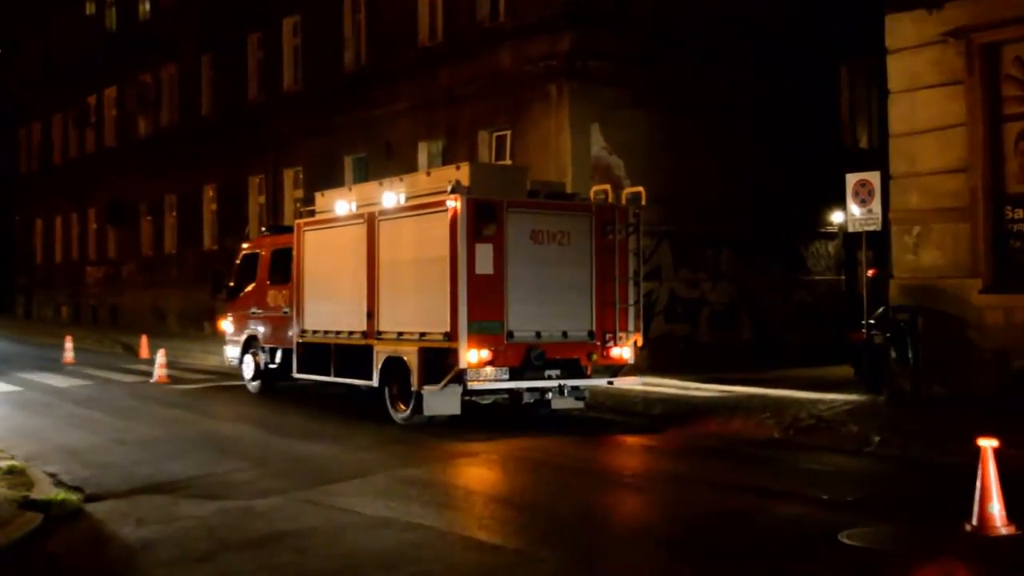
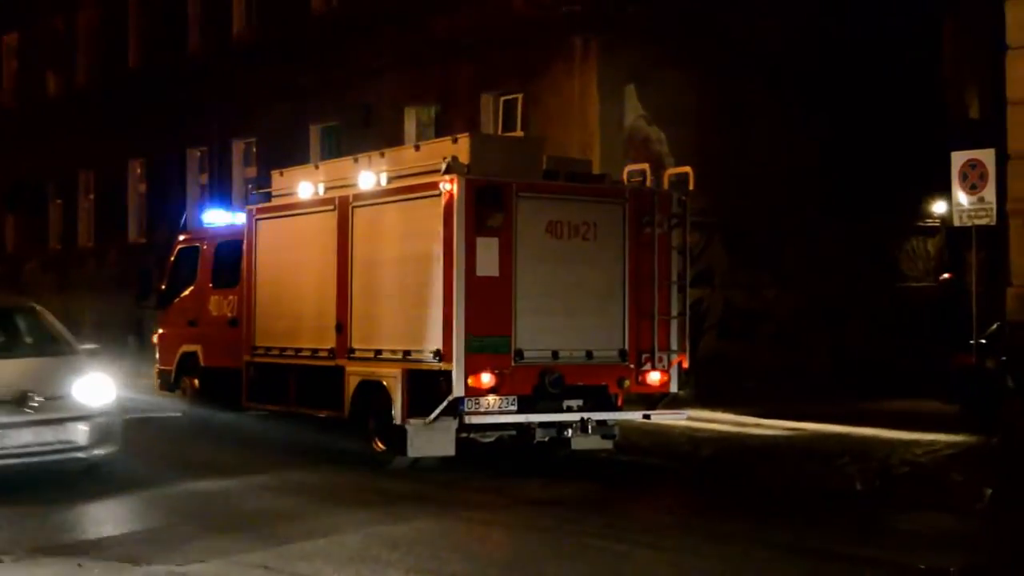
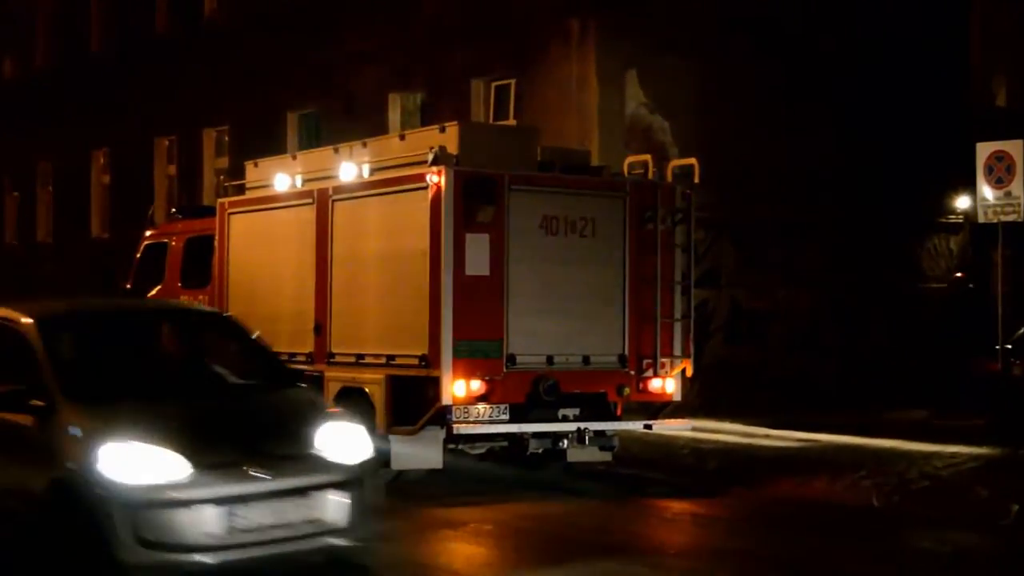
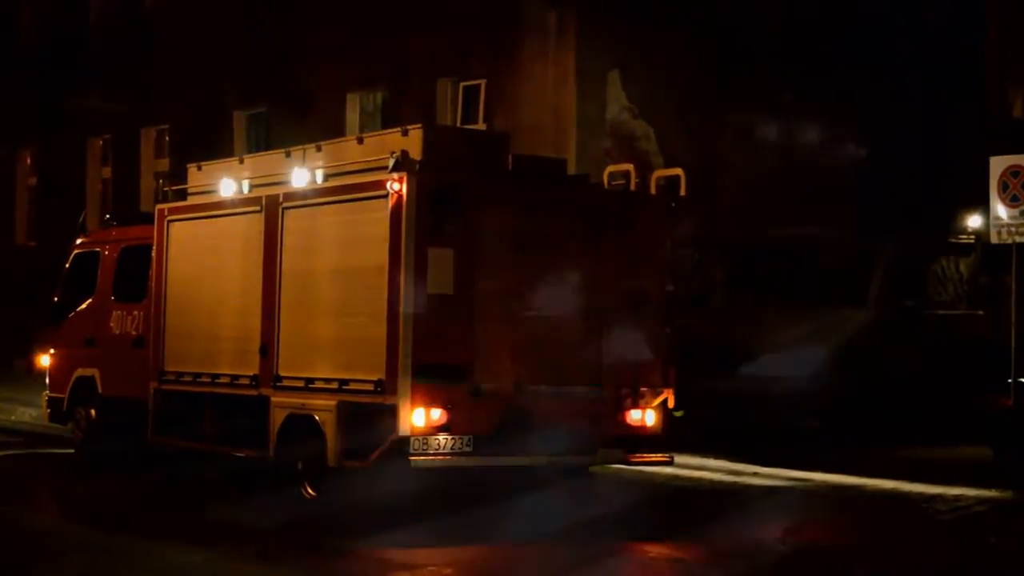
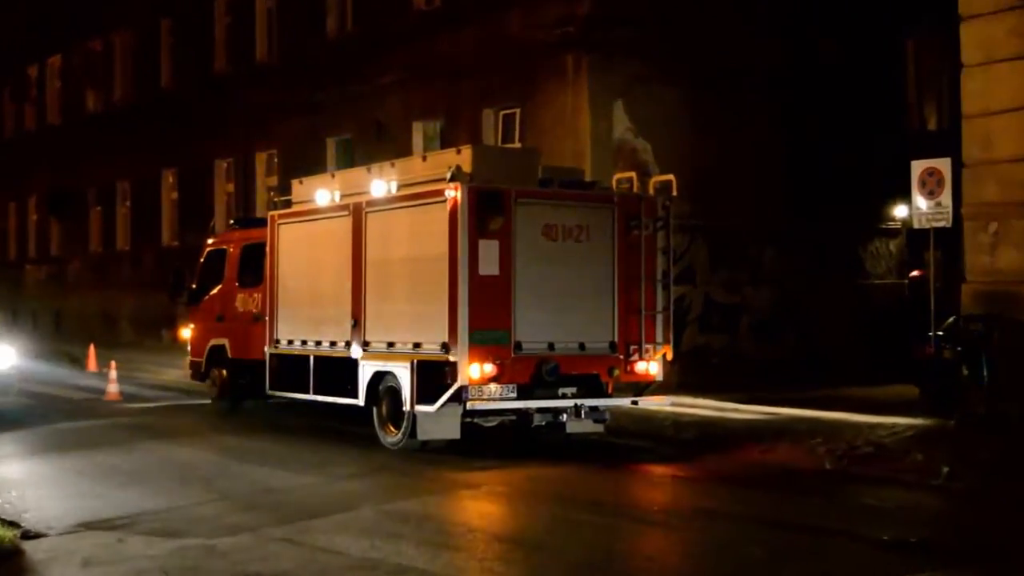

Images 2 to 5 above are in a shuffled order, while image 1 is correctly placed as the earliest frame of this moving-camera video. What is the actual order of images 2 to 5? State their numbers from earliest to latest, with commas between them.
5, 2, 3, 4
